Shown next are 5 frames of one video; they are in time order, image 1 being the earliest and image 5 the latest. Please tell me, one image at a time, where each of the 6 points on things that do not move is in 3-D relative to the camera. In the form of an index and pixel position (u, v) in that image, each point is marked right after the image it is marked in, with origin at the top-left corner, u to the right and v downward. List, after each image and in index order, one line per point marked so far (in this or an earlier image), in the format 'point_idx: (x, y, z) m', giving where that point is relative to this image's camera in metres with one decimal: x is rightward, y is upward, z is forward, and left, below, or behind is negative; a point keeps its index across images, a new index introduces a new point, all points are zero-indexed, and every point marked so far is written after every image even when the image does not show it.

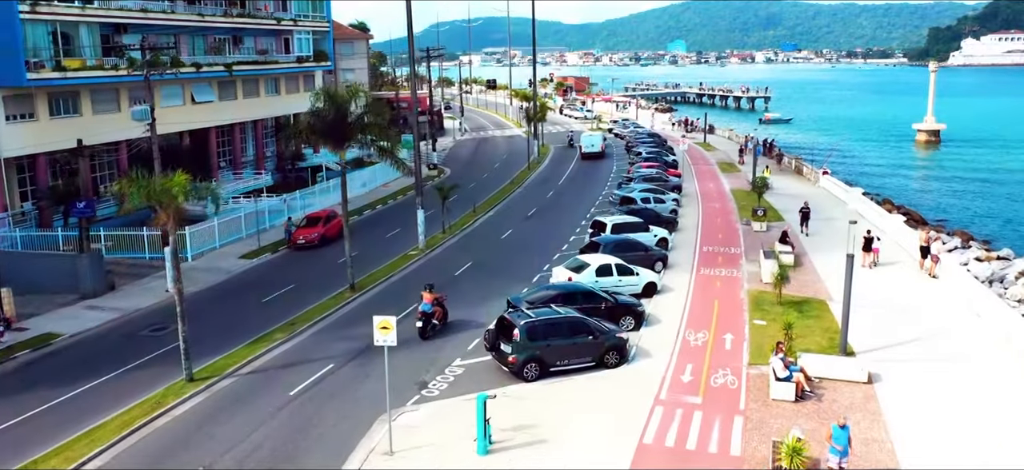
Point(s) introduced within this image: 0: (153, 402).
0: (-8.4, -3.9, +19.8) m
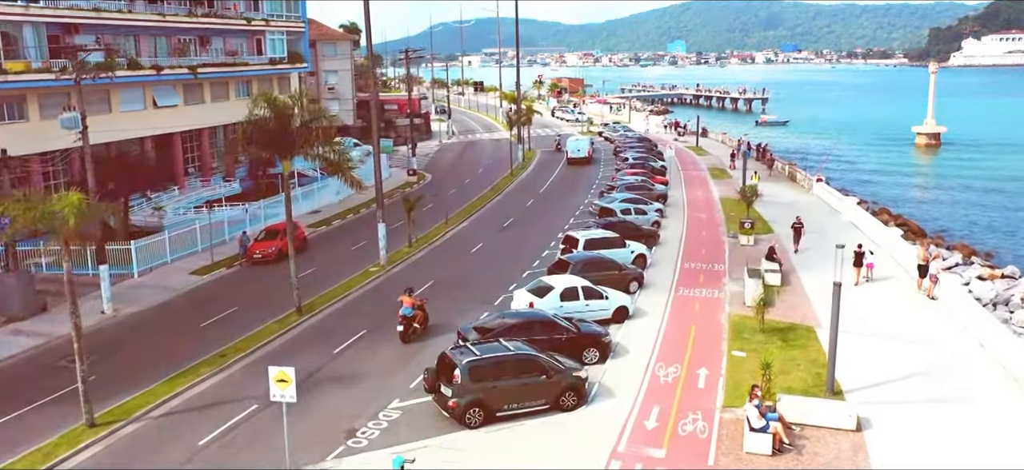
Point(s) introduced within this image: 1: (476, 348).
0: (-9.6, -4.4, +17.4) m
1: (-0.8, -2.5, +19.0) m
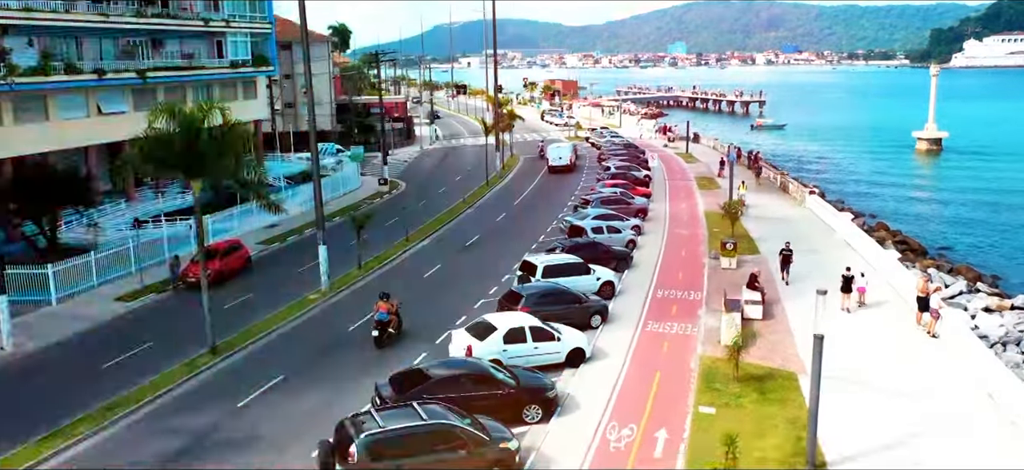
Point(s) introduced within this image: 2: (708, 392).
0: (-11.2, -5.2, +14.3) m
1: (-2.4, -3.3, +15.8) m
2: (+4.6, -3.7, +19.9) m
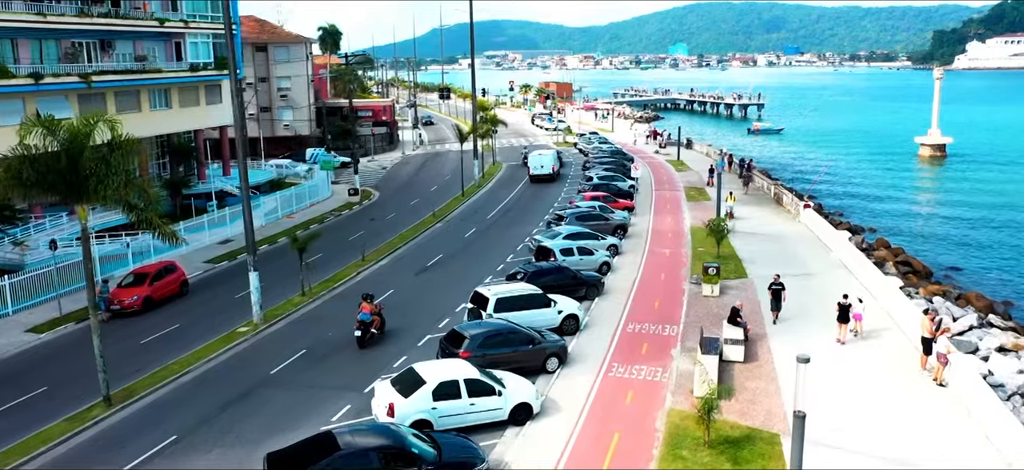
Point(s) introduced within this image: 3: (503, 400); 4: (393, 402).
0: (-12.6, -6.0, +11.1) m
1: (-3.8, -4.1, +12.6) m
2: (+3.2, -4.4, +16.7) m
3: (-0.2, -3.5, +18.2) m
4: (-2.4, -3.4, +17.5) m
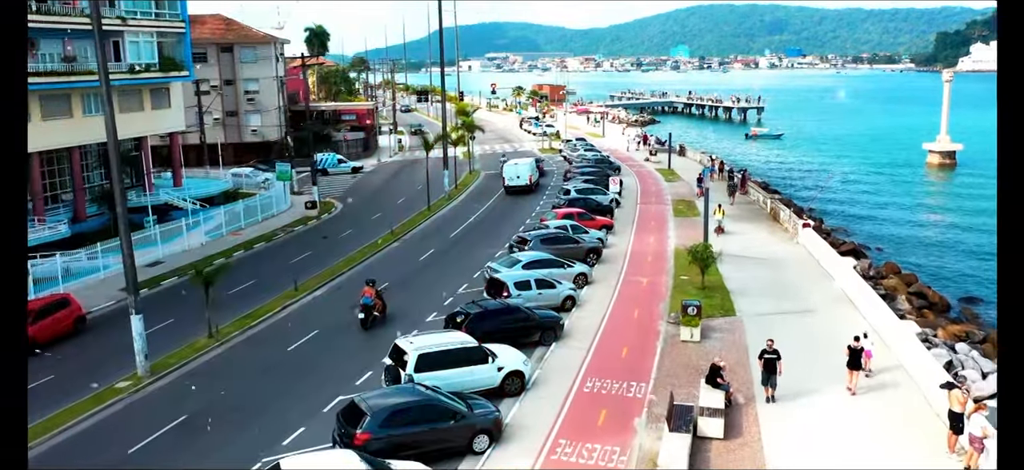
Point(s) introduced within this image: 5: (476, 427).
0: (-14.3, -6.8, +6.7) m
1: (-5.5, -4.9, +8.1) m
2: (+1.5, -5.3, +12.2) m
3: (-1.8, -4.4, +13.7) m
4: (-4.0, -4.3, +13.0) m
5: (-0.8, -3.8, +16.8) m
